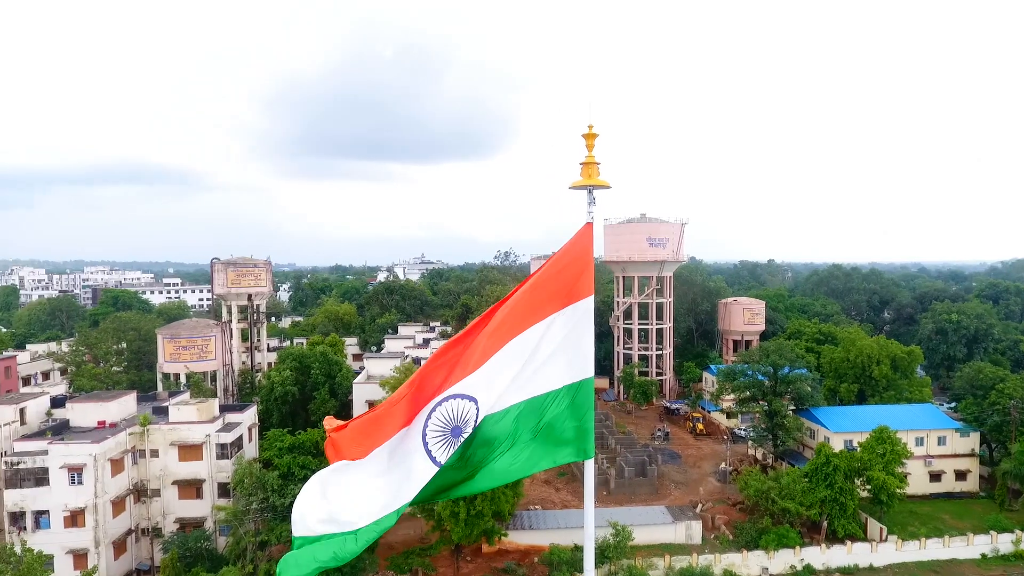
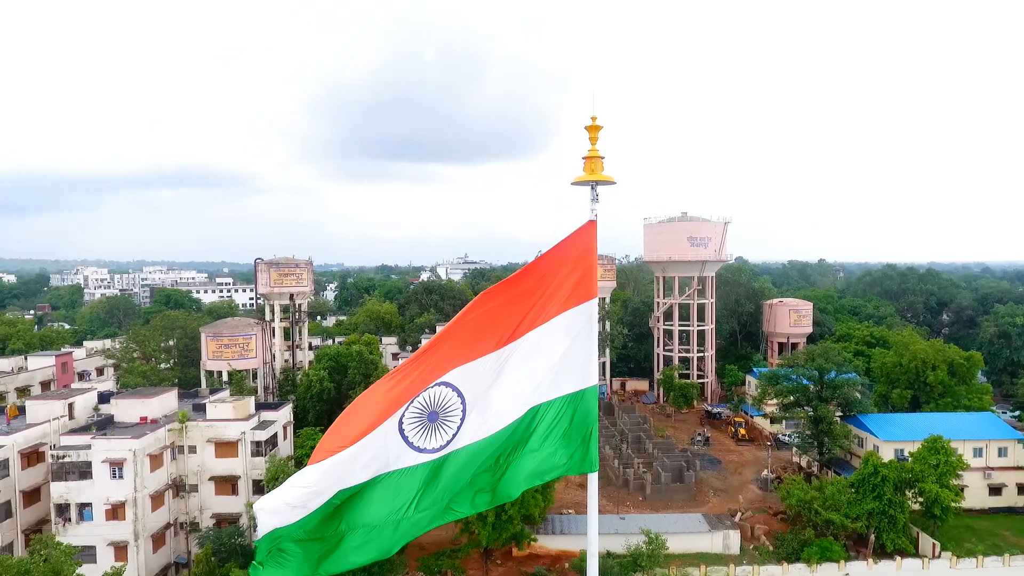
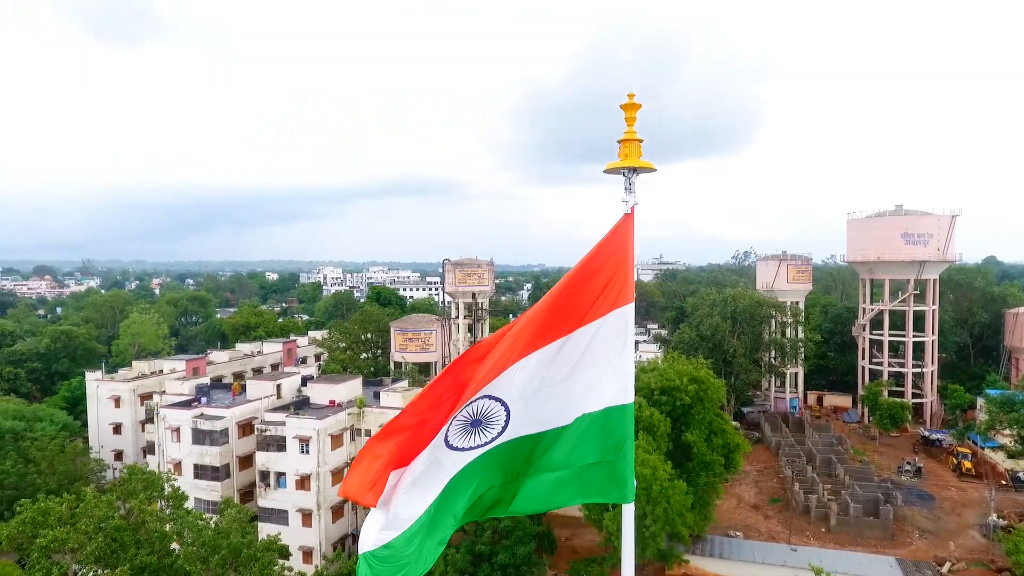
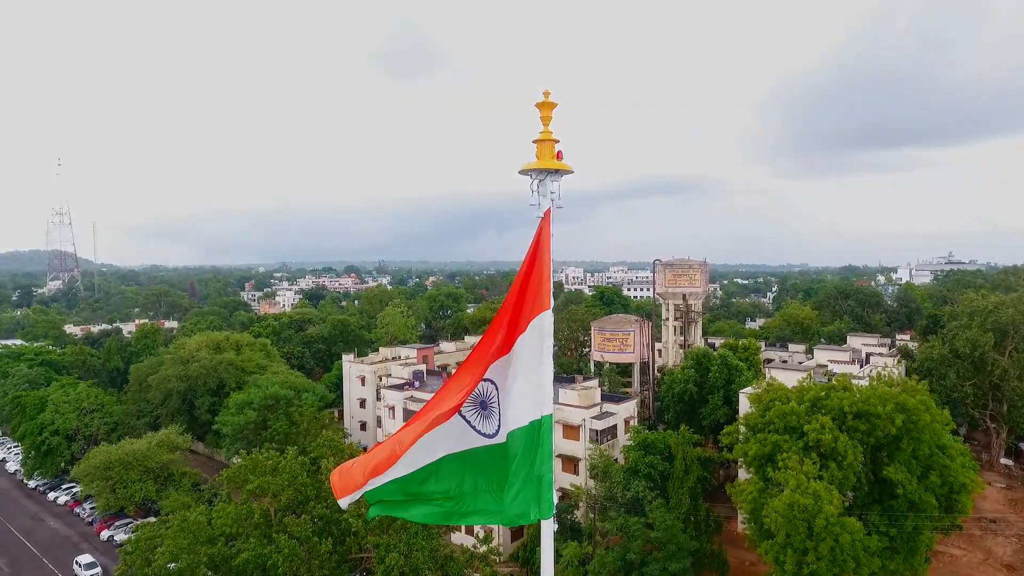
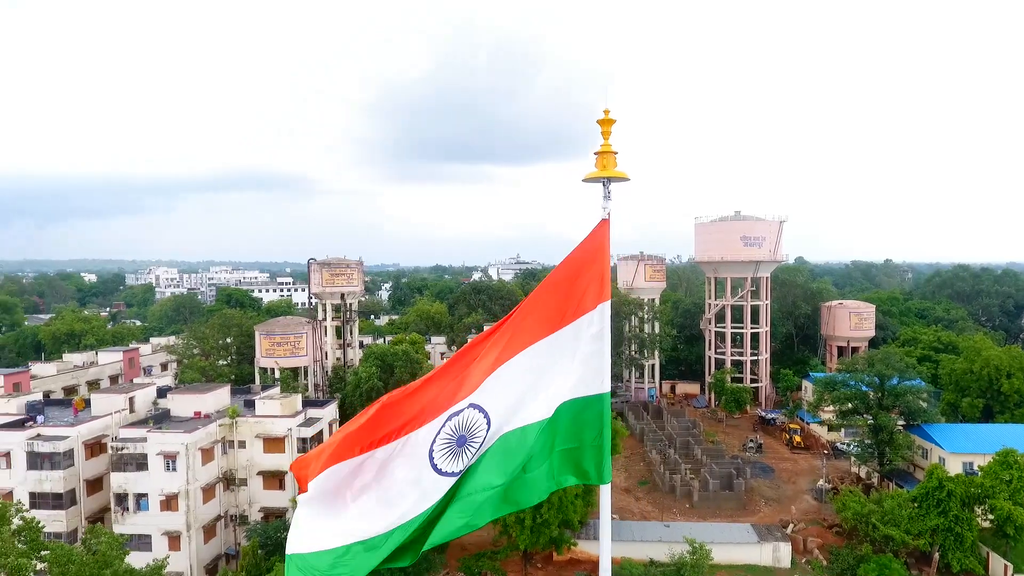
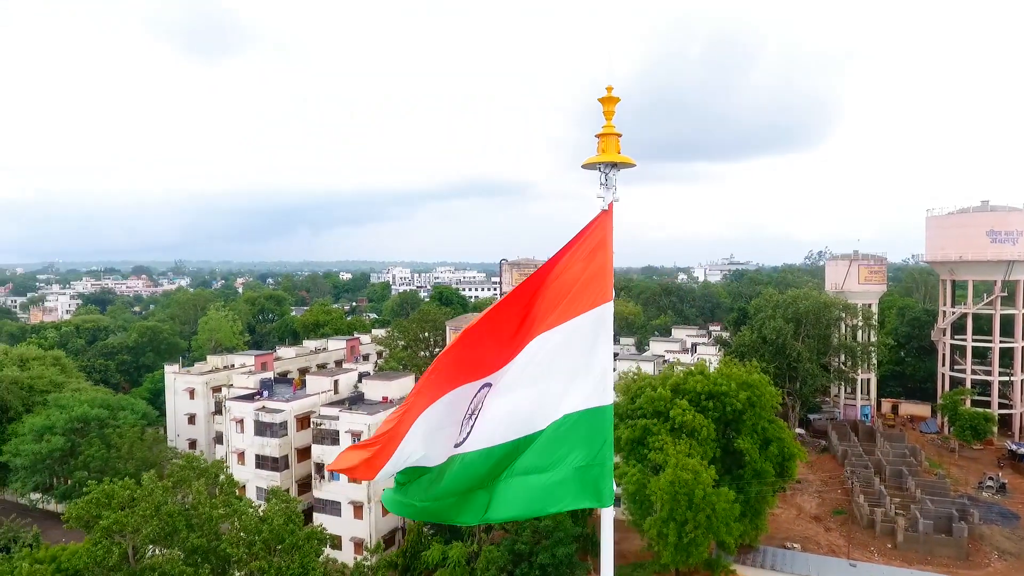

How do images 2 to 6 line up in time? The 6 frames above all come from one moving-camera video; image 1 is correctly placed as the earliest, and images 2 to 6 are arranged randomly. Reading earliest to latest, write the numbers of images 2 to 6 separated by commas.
2, 5, 3, 6, 4
